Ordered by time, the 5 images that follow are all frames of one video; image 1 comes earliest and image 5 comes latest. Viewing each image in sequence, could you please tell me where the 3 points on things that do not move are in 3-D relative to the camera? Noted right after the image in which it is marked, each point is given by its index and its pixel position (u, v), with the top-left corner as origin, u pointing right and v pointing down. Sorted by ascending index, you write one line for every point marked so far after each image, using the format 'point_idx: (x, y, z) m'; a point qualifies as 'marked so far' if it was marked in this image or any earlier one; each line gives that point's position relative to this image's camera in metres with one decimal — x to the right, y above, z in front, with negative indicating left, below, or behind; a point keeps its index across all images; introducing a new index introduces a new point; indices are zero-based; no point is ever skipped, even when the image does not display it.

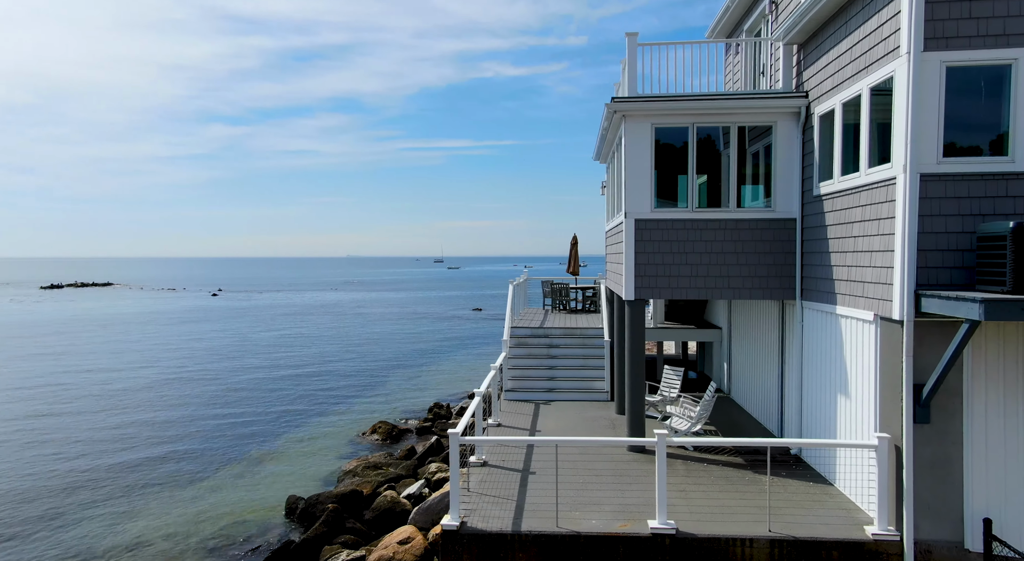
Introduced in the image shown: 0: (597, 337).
0: (+1.7, -1.2, +16.3) m
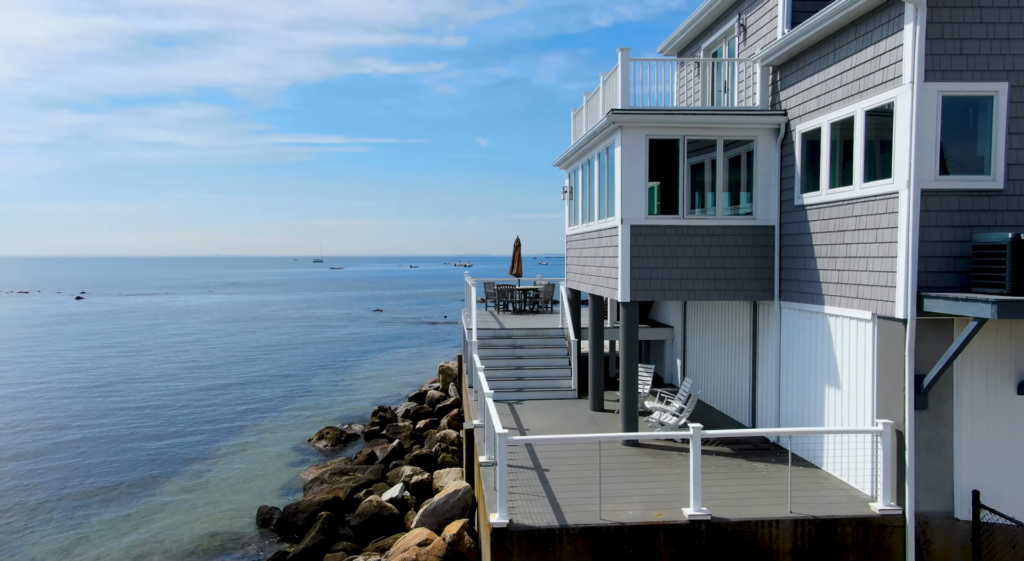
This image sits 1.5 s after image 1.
0: (+1.0, -1.2, +16.9) m
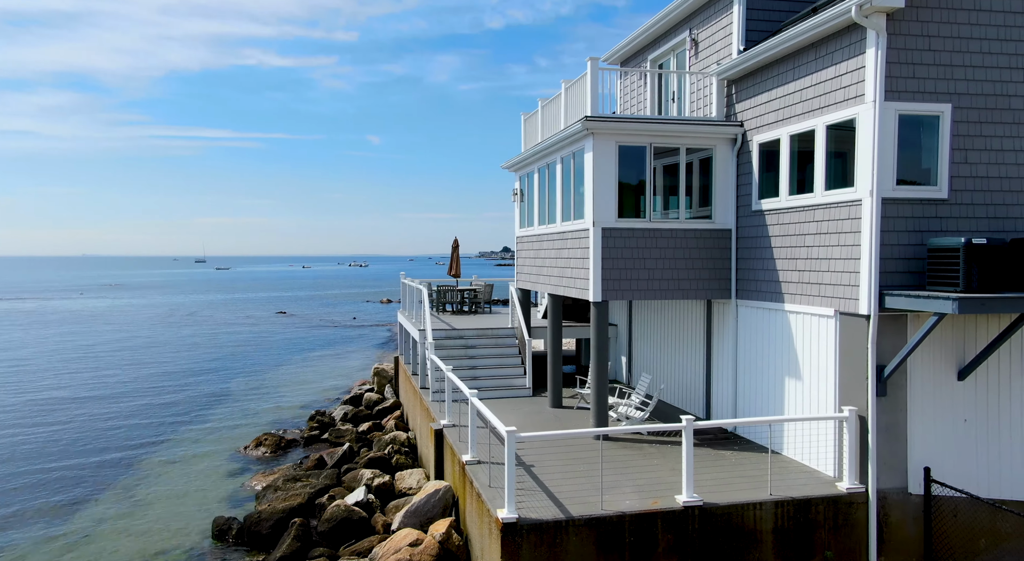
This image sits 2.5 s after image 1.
0: (-0.1, -1.2, +17.2) m
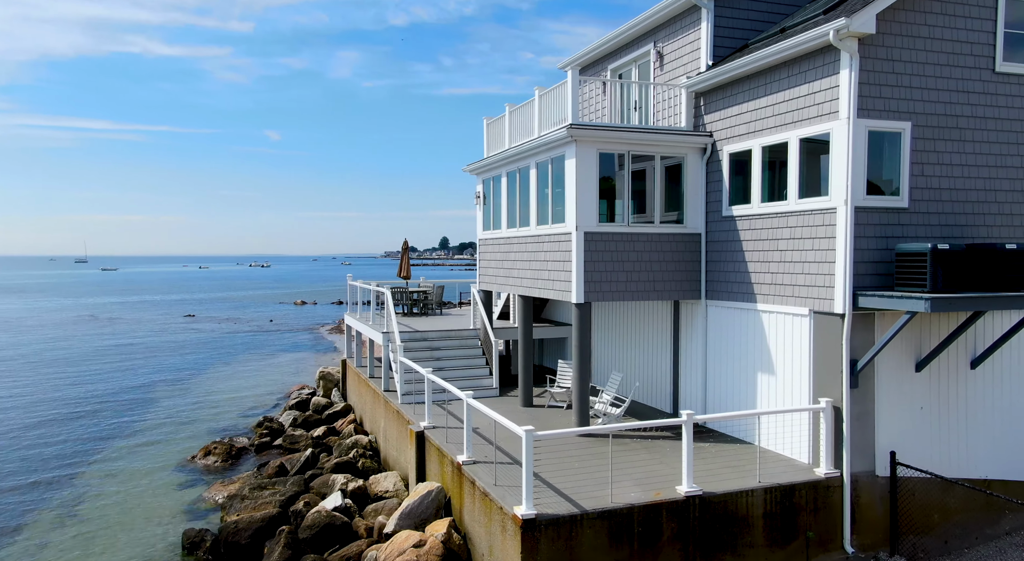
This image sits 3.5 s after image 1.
0: (-0.9, -1.3, +17.5) m
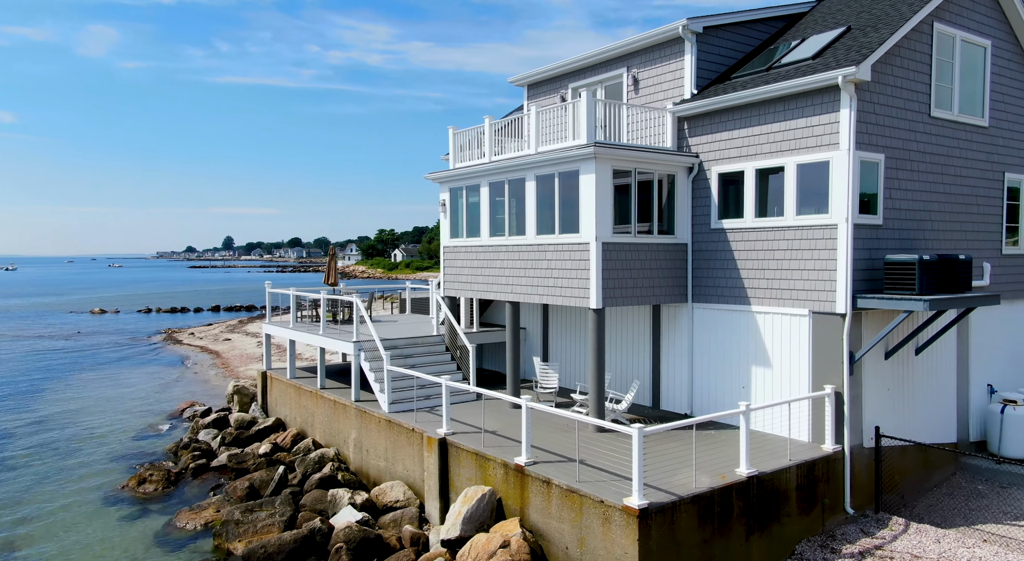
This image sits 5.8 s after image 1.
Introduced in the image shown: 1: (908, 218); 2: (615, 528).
0: (-1.7, -1.4, +17.7) m
1: (+7.0, +1.1, +14.0) m
2: (+1.4, -3.4, +10.7) m
